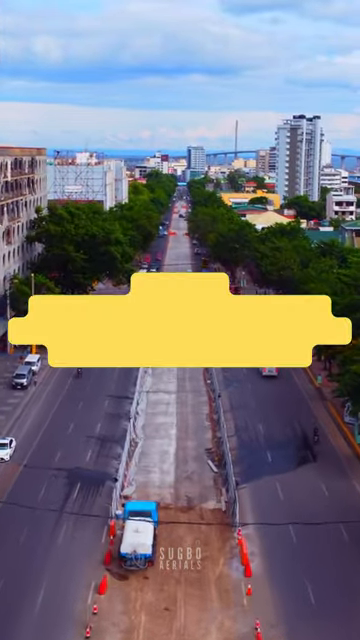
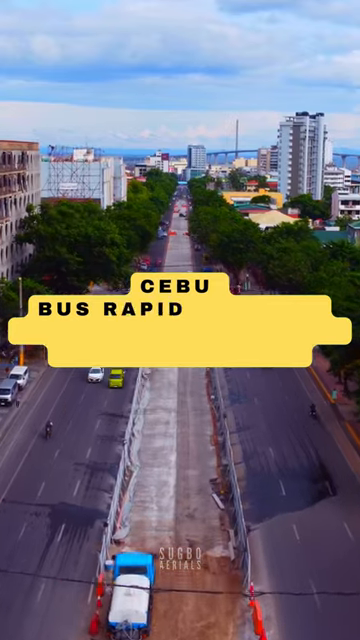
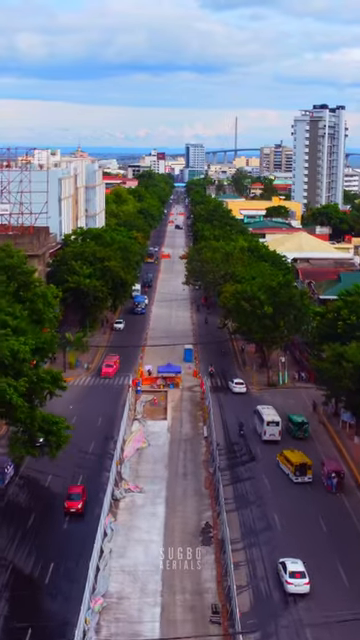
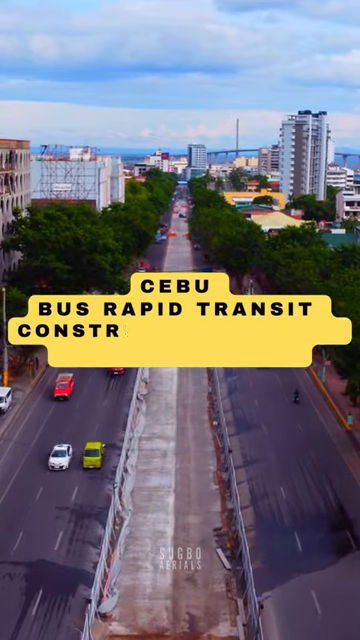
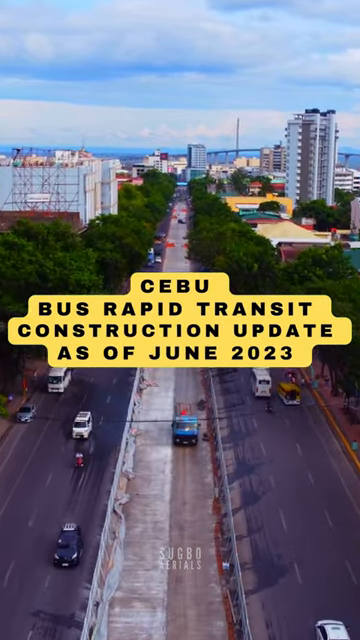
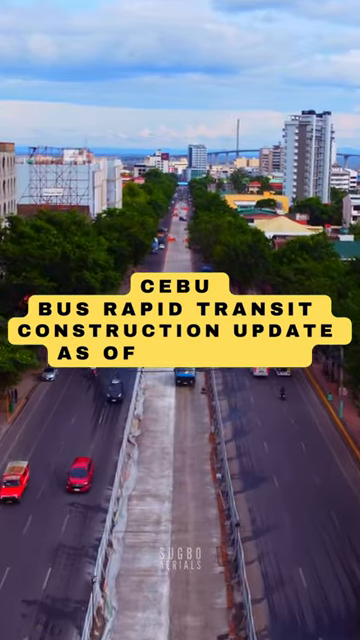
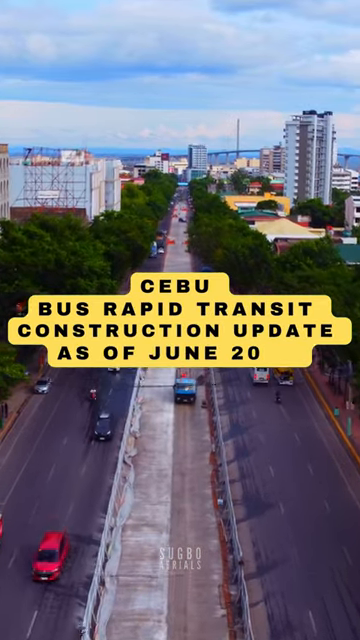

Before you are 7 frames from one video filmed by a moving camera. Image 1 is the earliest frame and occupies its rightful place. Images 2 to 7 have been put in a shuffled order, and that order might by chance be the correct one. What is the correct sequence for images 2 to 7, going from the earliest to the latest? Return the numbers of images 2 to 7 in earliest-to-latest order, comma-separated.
2, 4, 6, 7, 5, 3
